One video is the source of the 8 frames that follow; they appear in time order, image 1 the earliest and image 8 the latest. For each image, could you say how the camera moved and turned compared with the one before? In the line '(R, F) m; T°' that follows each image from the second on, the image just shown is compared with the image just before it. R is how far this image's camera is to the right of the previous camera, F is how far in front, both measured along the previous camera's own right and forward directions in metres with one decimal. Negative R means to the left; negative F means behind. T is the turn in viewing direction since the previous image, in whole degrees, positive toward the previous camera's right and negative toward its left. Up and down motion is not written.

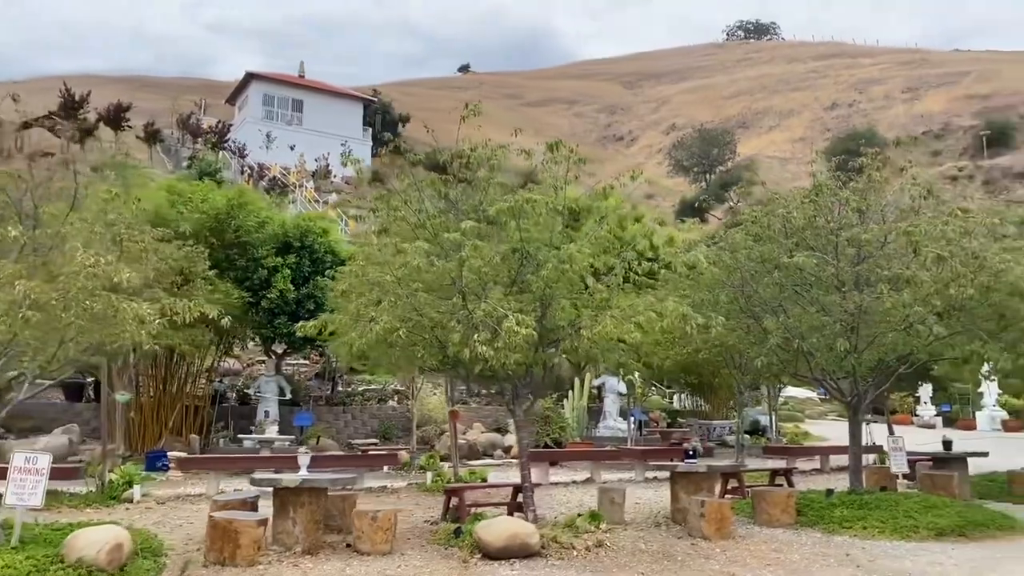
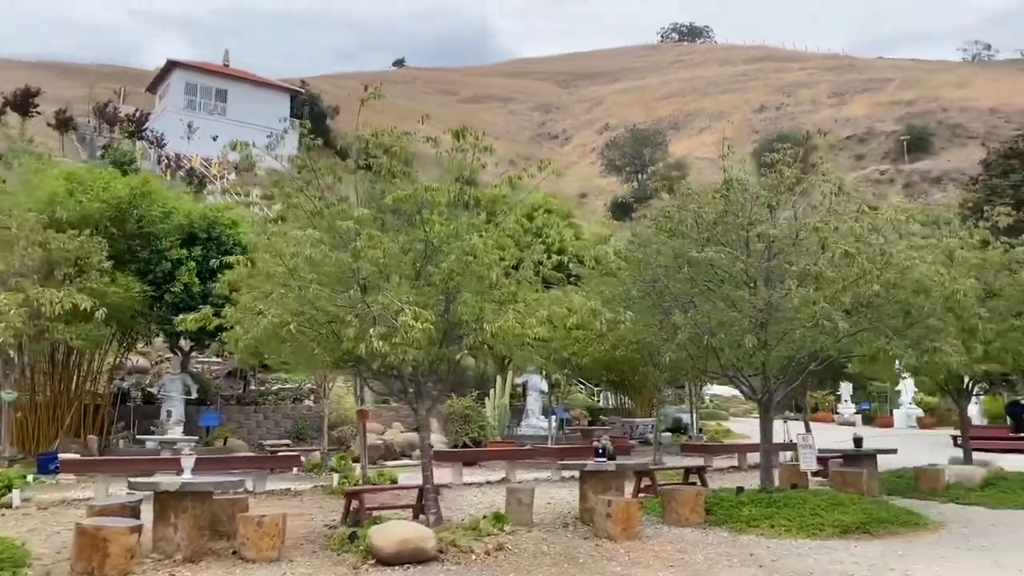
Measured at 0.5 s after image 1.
(+0.4, +0.4) m; +4°
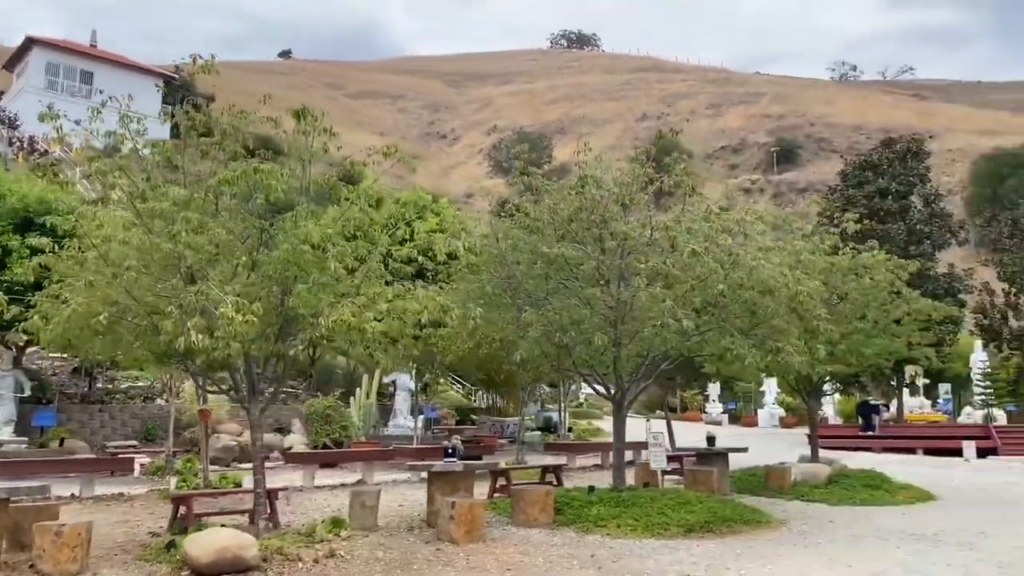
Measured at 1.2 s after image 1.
(+0.5, +0.3) m; +7°
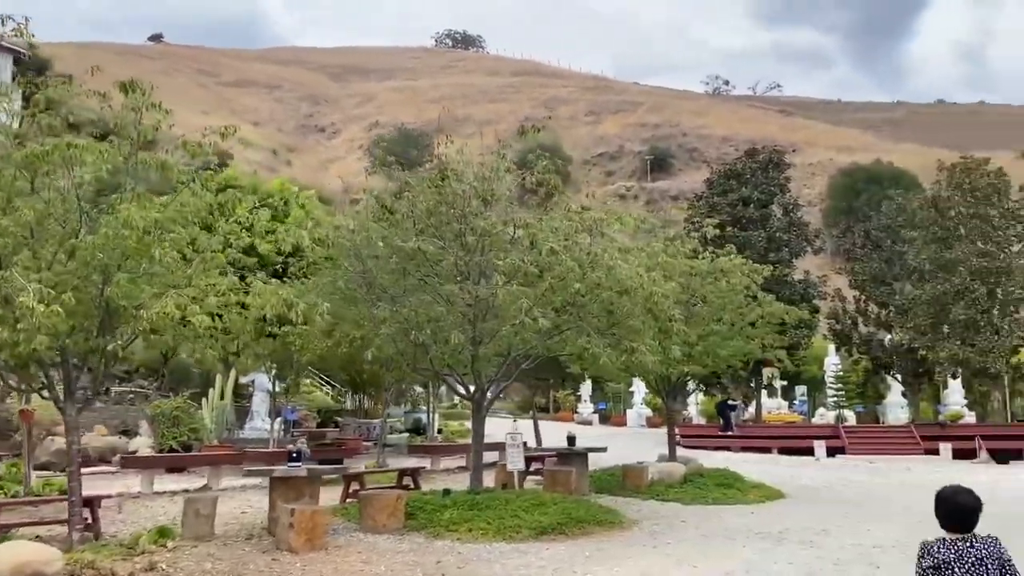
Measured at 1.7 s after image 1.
(+0.3, +0.3) m; +8°
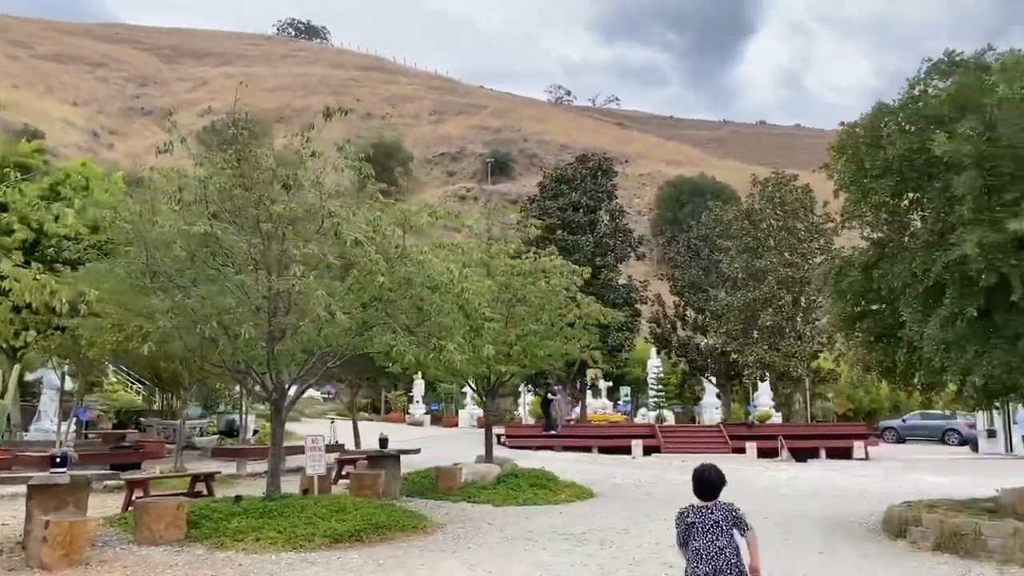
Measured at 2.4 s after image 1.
(+0.4, +0.4) m; +10°
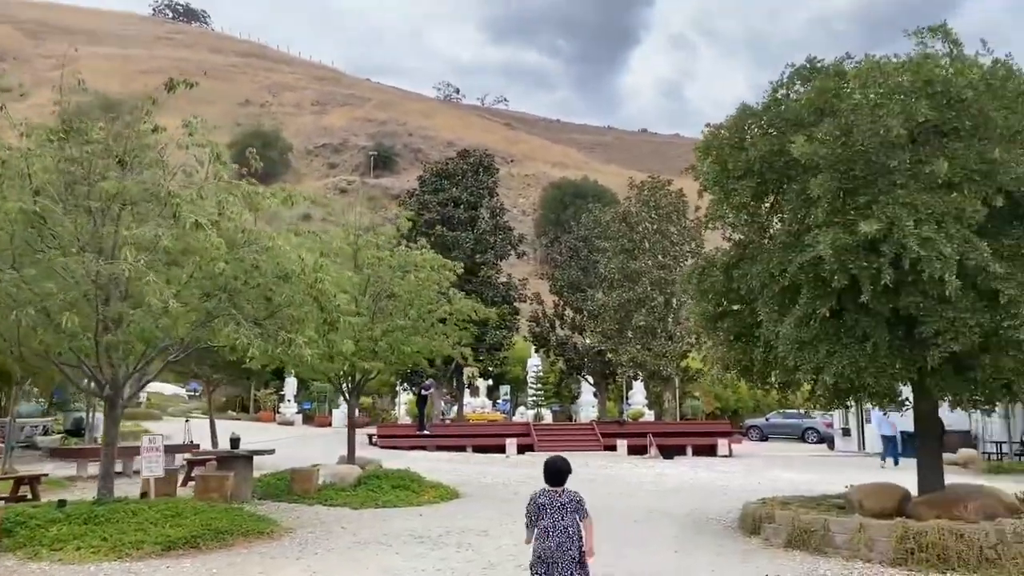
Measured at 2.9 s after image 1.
(+0.3, +0.4) m; +7°
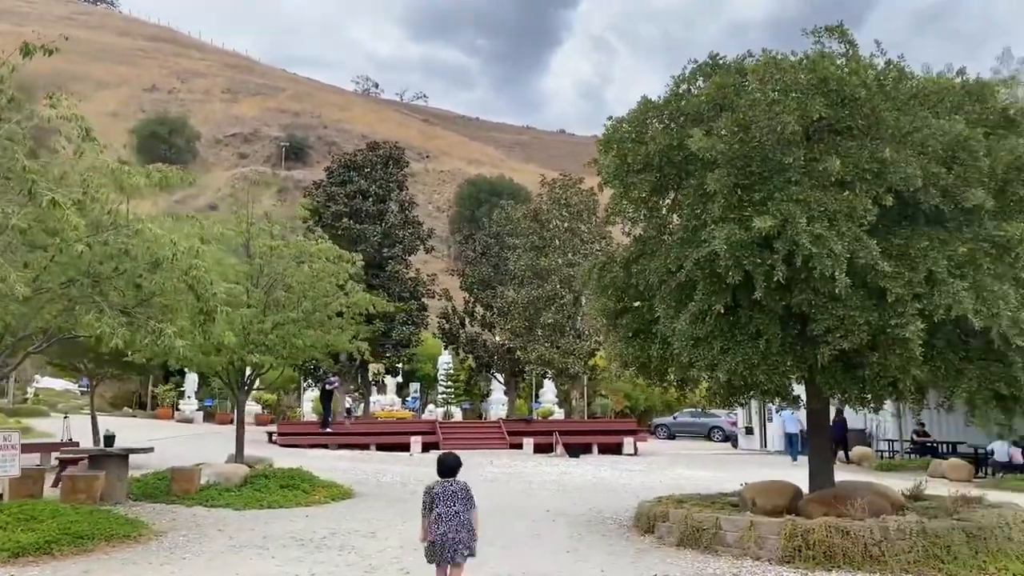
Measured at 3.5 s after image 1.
(+0.3, +0.4) m; +5°
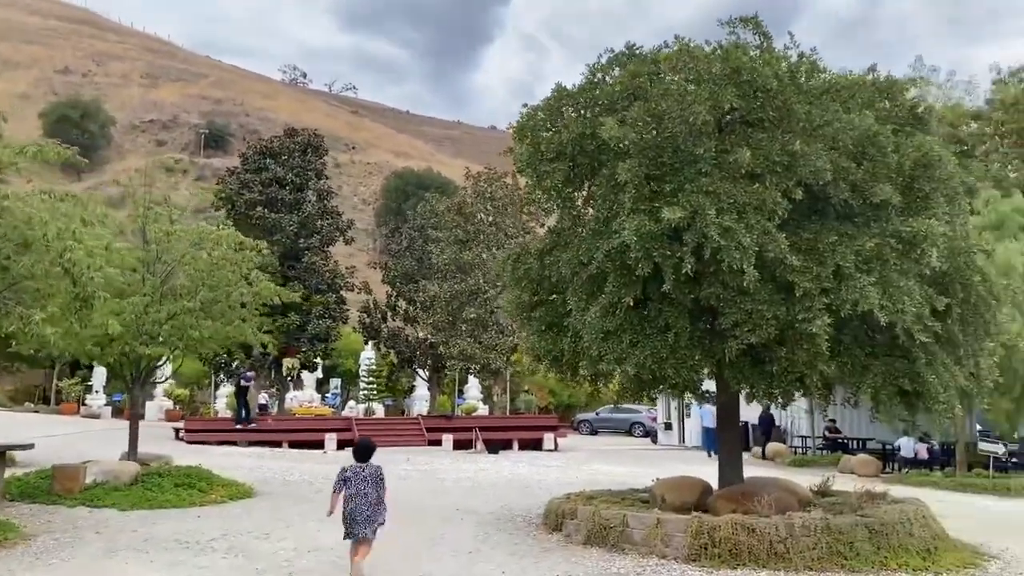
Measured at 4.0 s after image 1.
(+0.3, +0.4) m; +5°
